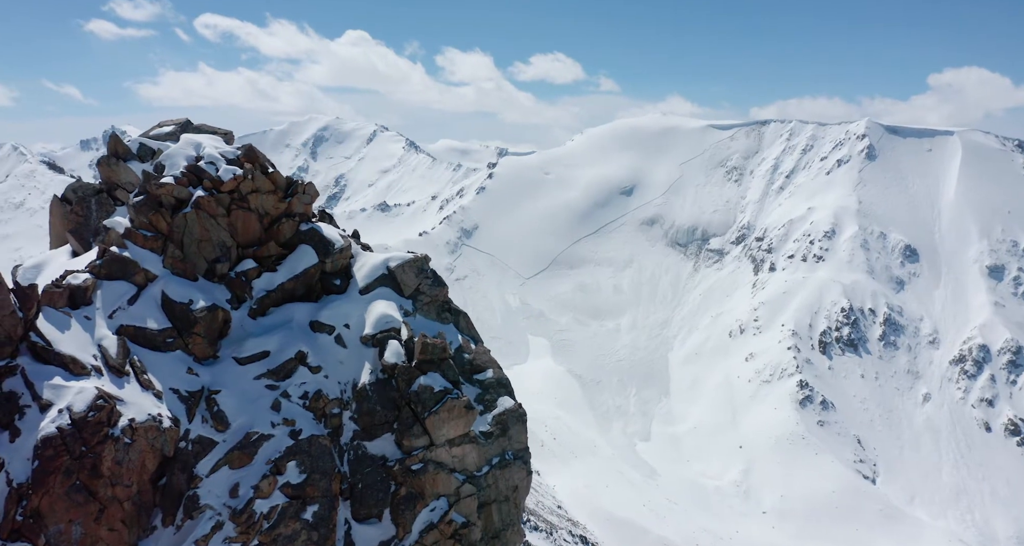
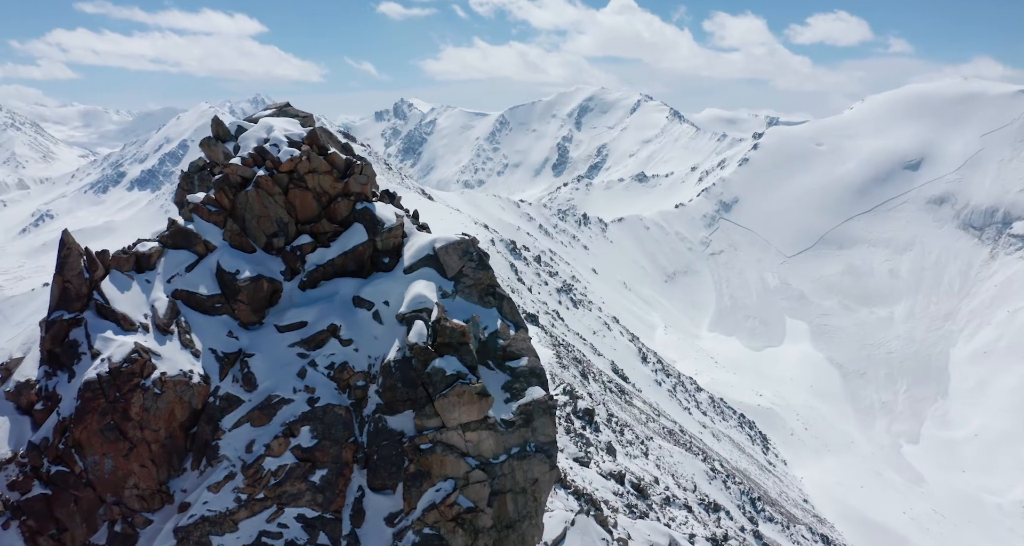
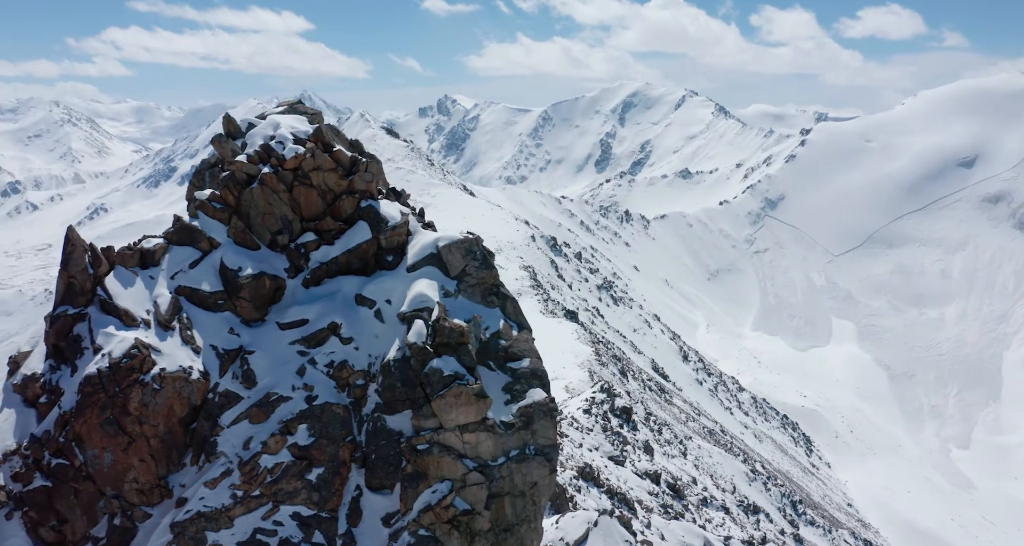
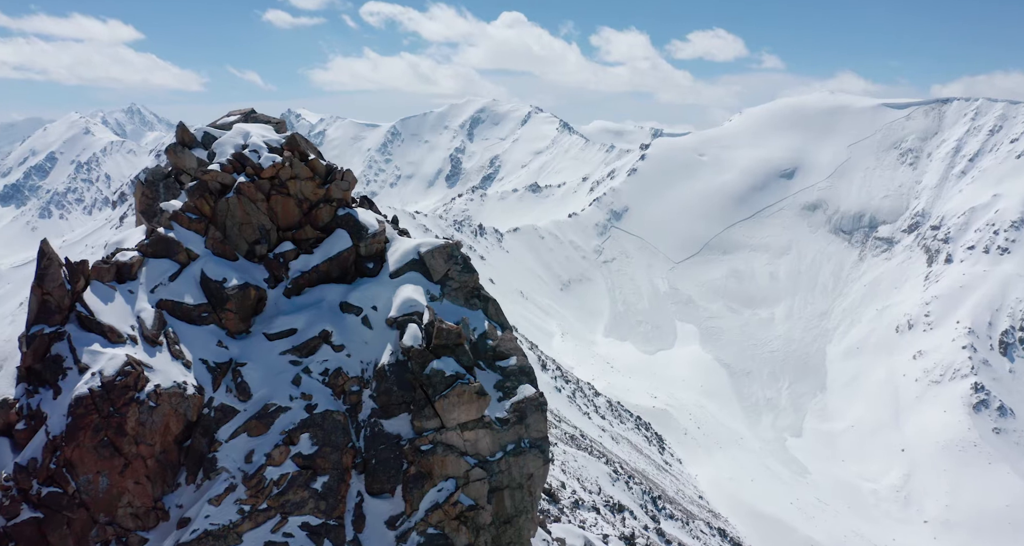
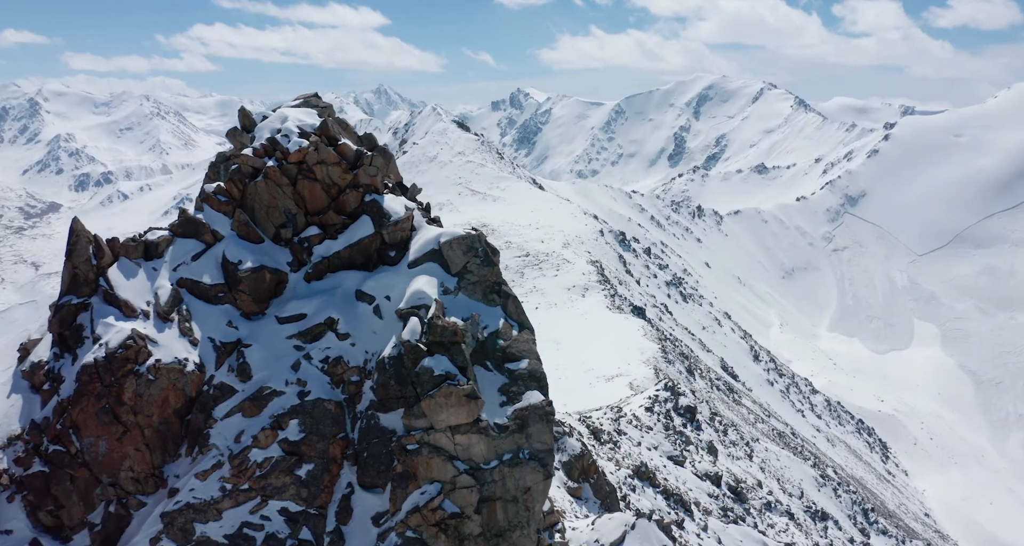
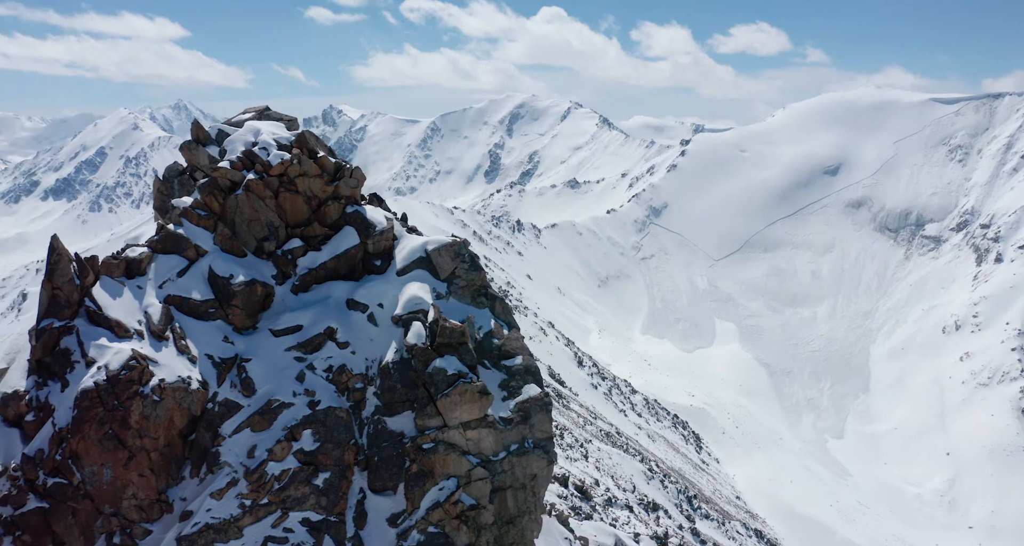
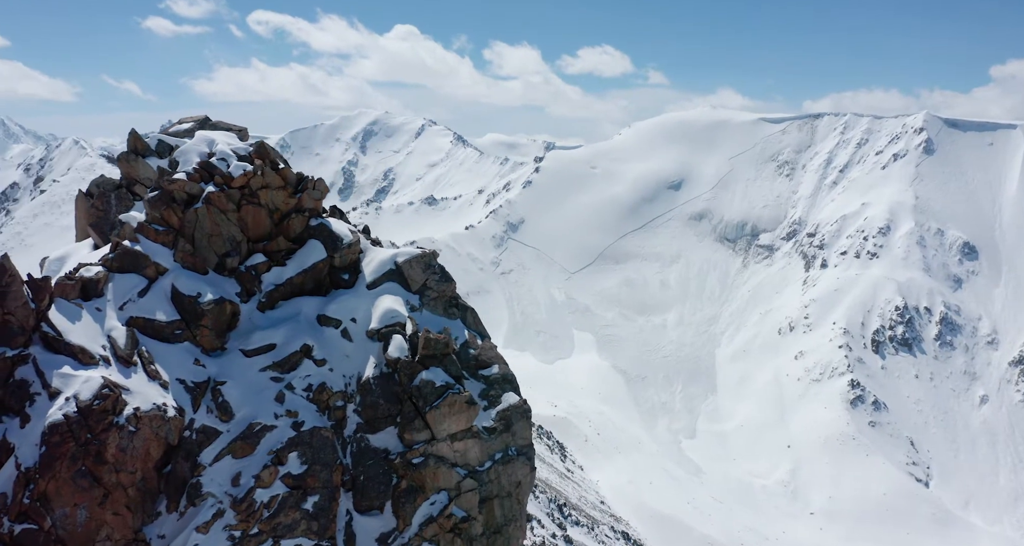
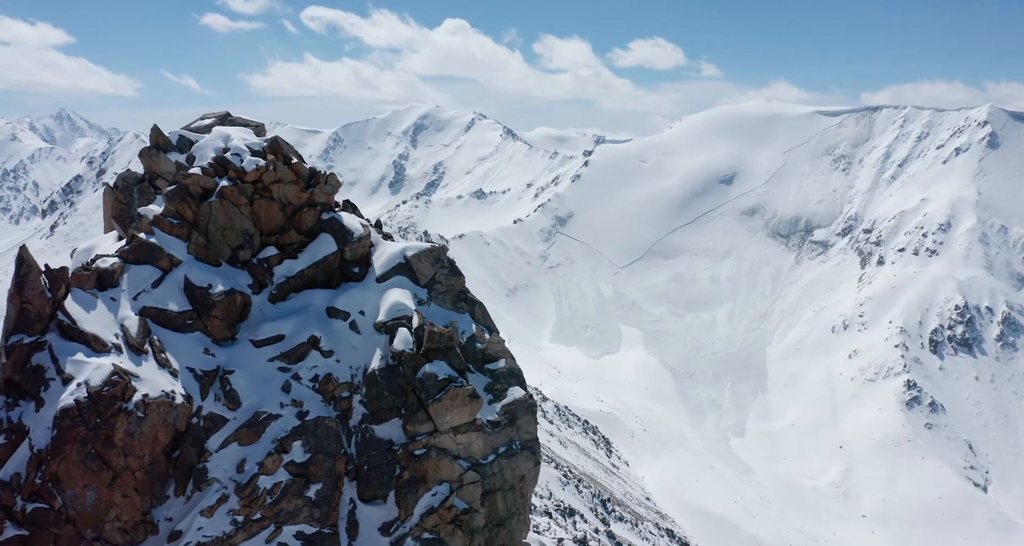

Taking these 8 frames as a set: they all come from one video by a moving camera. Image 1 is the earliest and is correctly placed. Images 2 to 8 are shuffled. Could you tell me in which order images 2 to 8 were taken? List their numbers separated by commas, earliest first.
7, 8, 4, 6, 2, 3, 5
